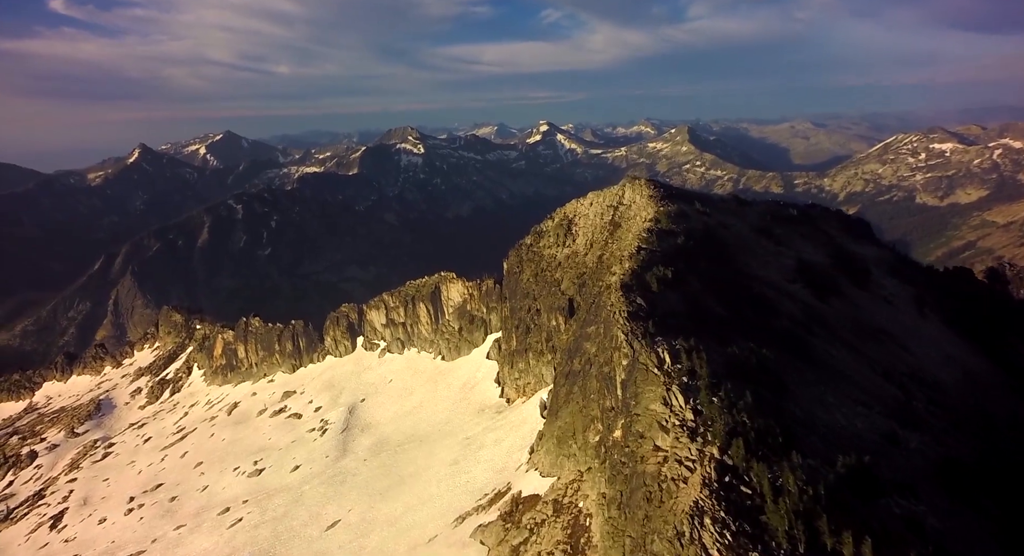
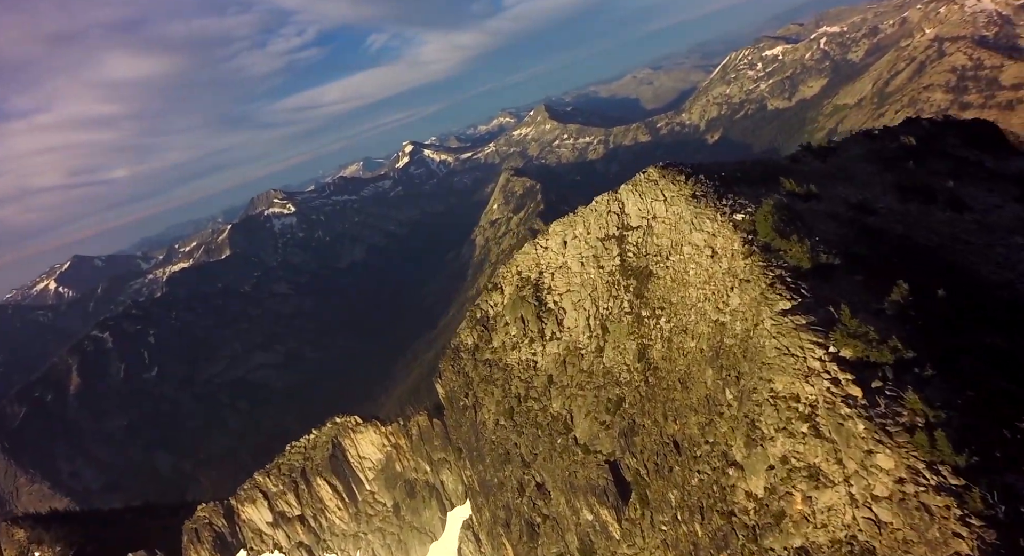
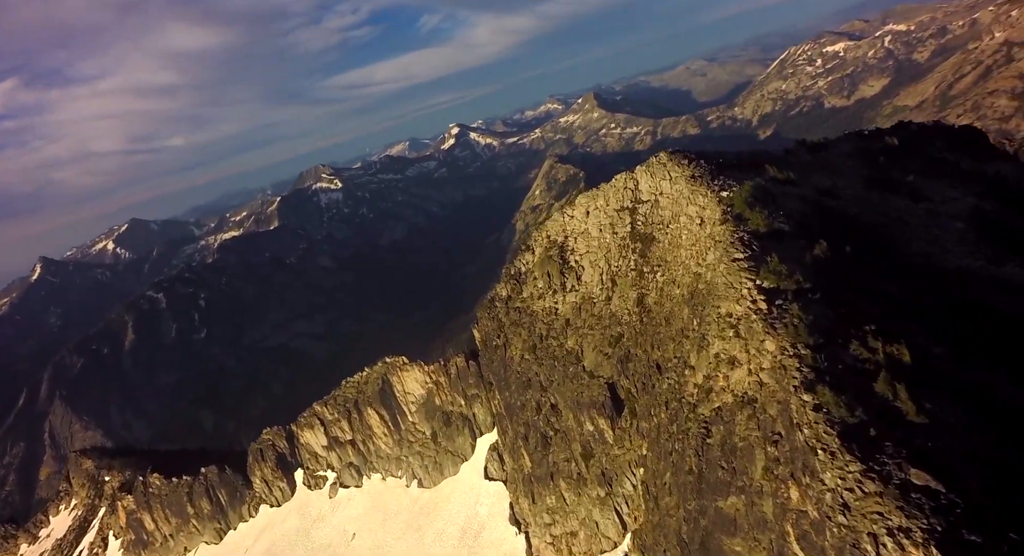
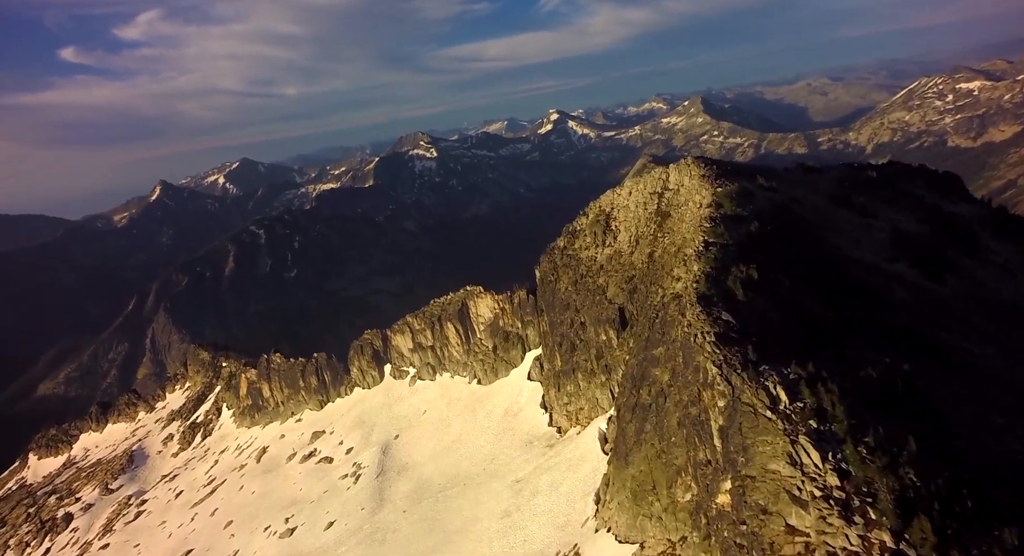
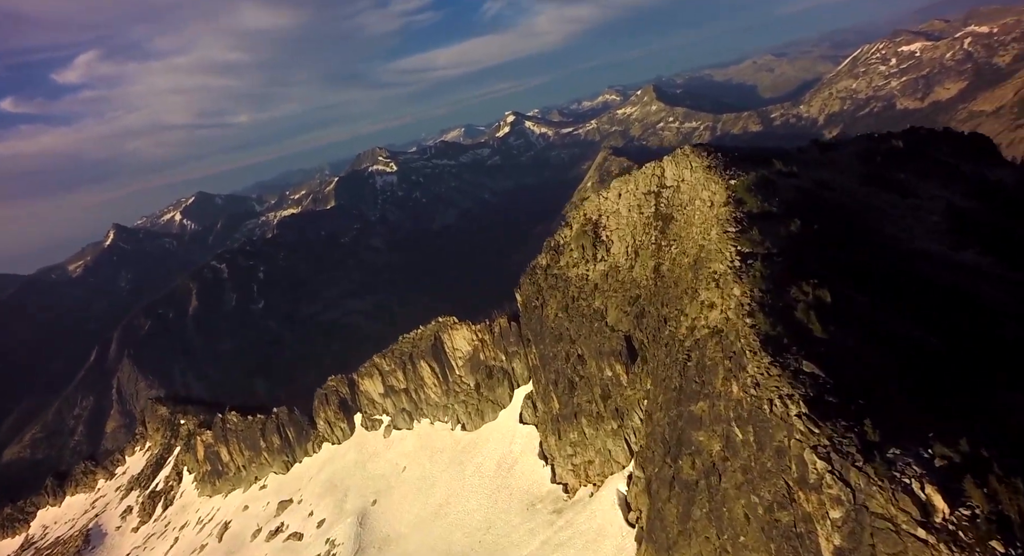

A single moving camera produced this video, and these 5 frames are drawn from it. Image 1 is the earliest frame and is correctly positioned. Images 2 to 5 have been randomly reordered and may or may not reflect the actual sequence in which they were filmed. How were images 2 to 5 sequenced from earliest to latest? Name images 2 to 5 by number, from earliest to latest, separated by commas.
4, 5, 3, 2
